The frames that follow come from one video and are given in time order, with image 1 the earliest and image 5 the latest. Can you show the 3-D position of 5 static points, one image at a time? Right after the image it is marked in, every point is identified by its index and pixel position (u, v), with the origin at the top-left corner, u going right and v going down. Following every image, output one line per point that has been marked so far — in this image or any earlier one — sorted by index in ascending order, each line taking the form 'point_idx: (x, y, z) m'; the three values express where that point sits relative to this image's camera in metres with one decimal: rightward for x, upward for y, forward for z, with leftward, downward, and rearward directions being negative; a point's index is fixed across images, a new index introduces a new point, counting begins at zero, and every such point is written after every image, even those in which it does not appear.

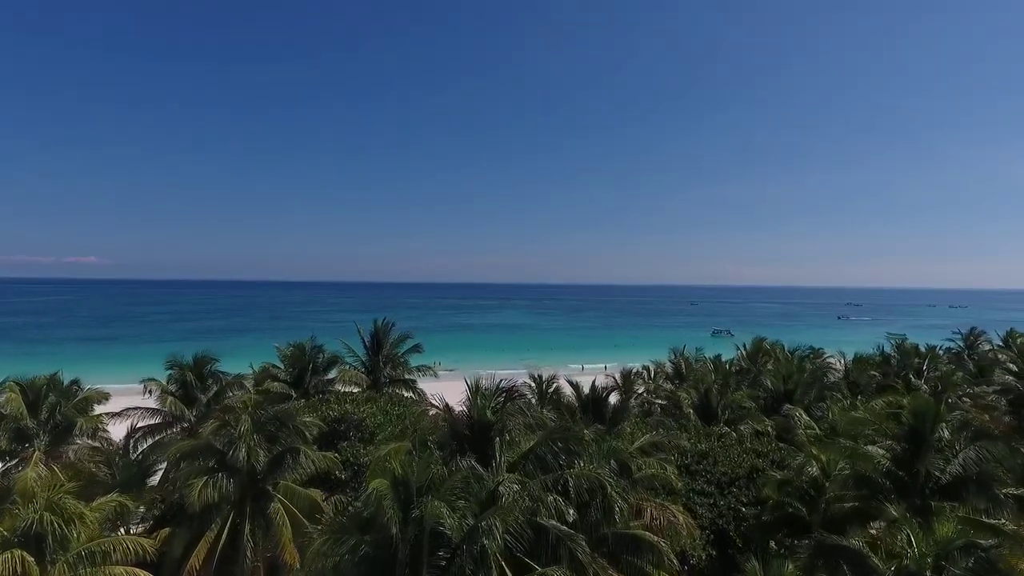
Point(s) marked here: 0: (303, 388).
0: (-7.7, -3.7, +17.5) m
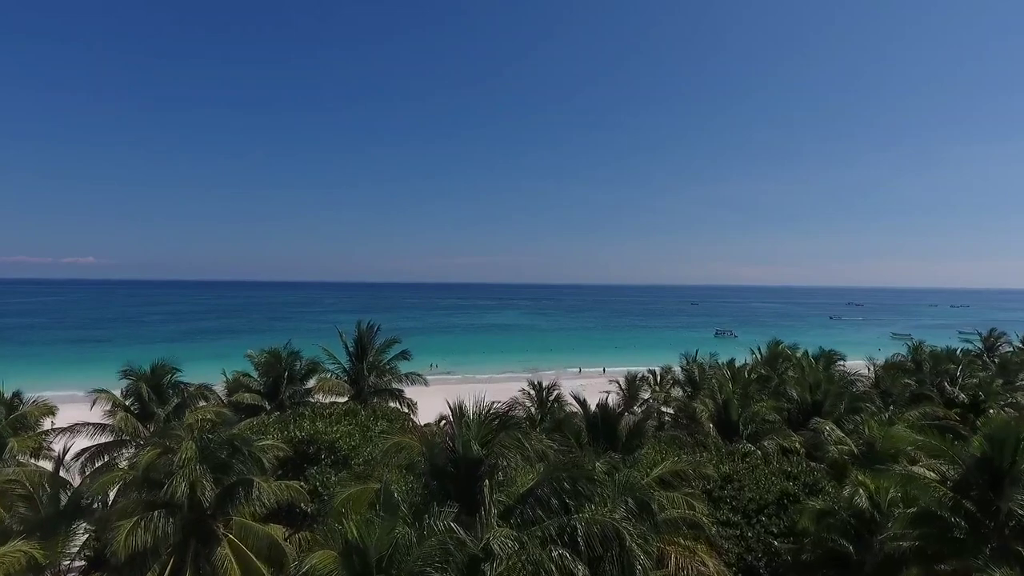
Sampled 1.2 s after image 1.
0: (-7.7, -3.7, +15.8) m
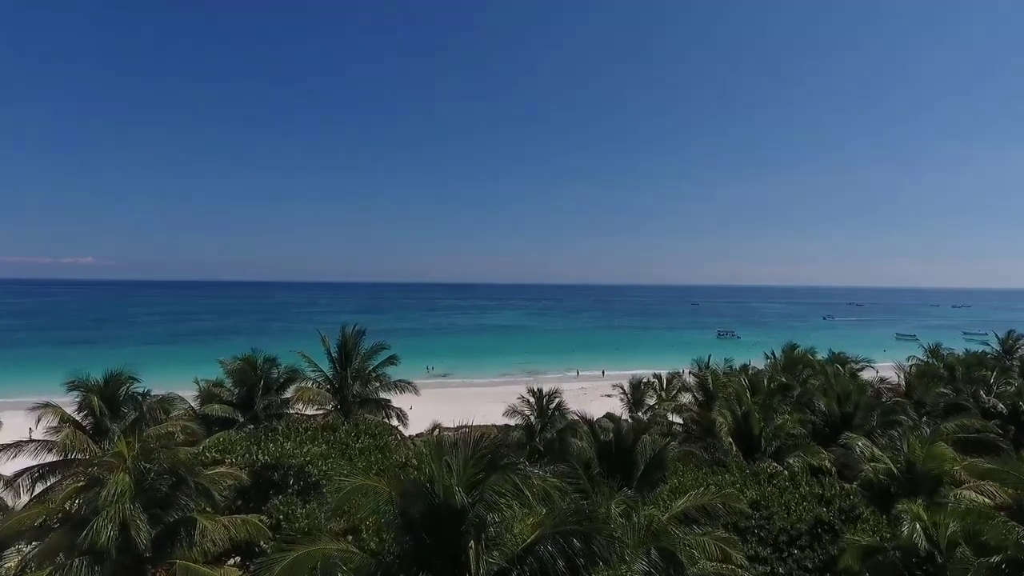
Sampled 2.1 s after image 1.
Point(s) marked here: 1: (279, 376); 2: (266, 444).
0: (-7.8, -3.7, +14.4) m
1: (-7.3, -2.7, +15.1) m
2: (-5.6, -3.5, +10.9) m
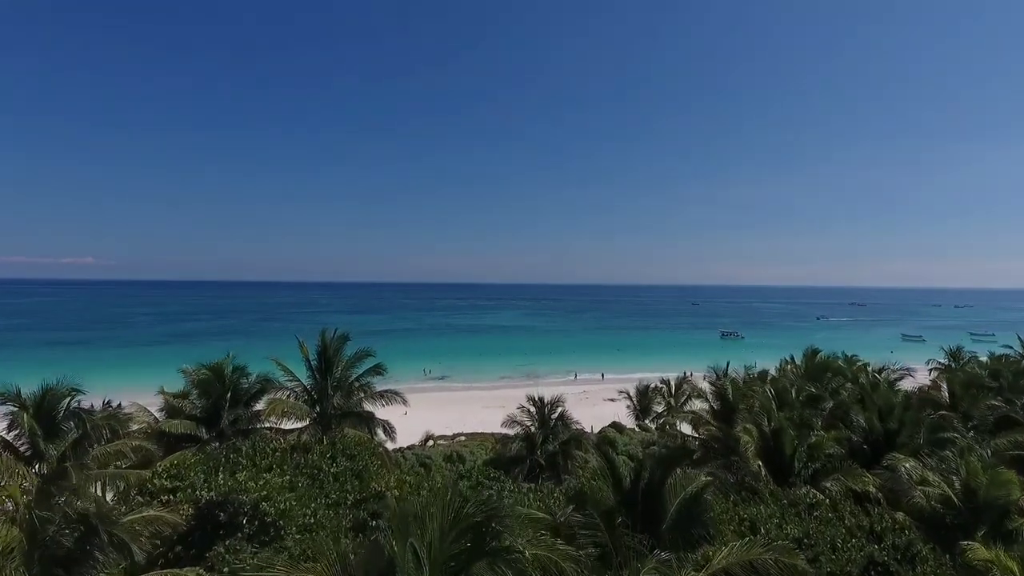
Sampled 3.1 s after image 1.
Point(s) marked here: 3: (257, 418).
0: (-7.9, -3.7, +12.8) m
1: (-7.3, -2.7, +13.5) m
2: (-5.6, -3.5, +9.3) m
3: (-7.0, -3.6, +13.2) m
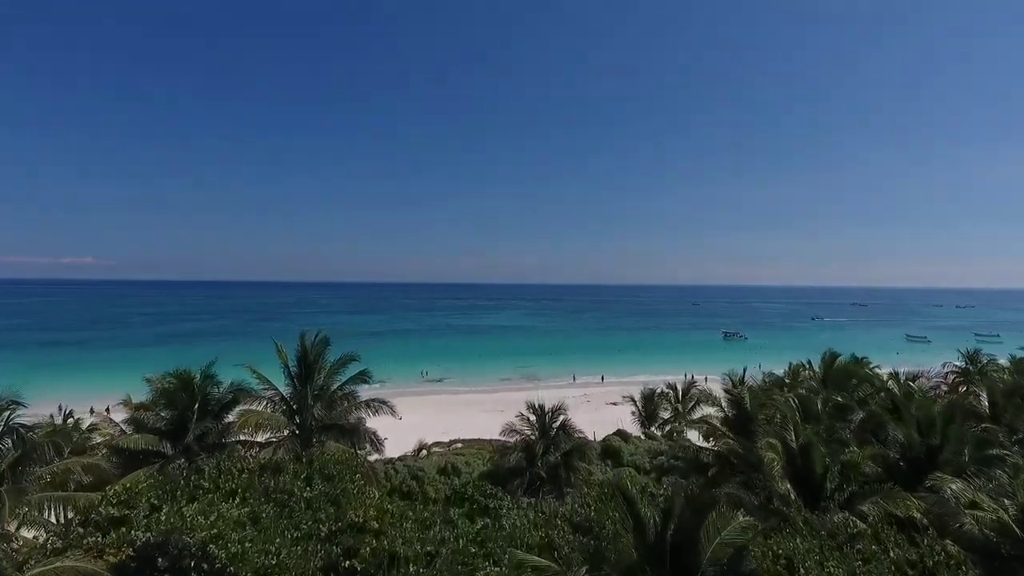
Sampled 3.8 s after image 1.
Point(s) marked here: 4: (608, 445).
0: (-7.9, -3.7, +11.5) m
1: (-7.4, -2.7, +12.2) m
2: (-5.6, -3.5, +8.1) m
3: (-7.0, -3.6, +12.0) m
4: (+3.9, -6.4, +19.6) m
